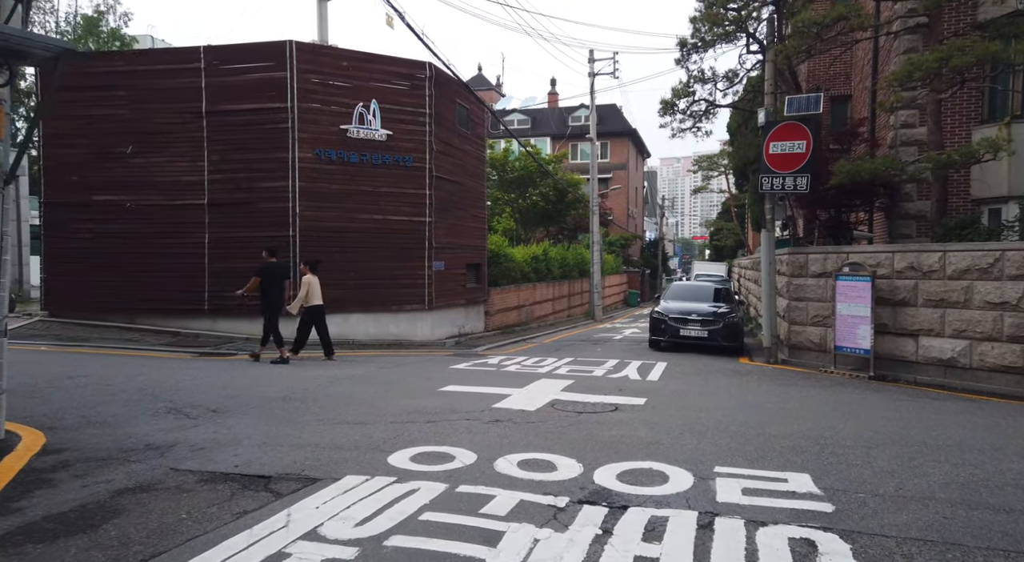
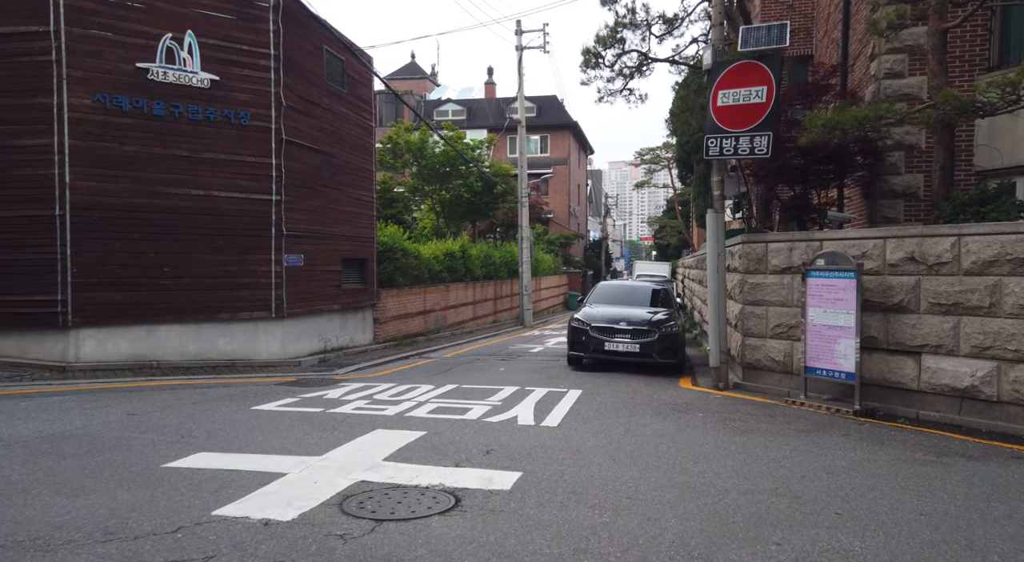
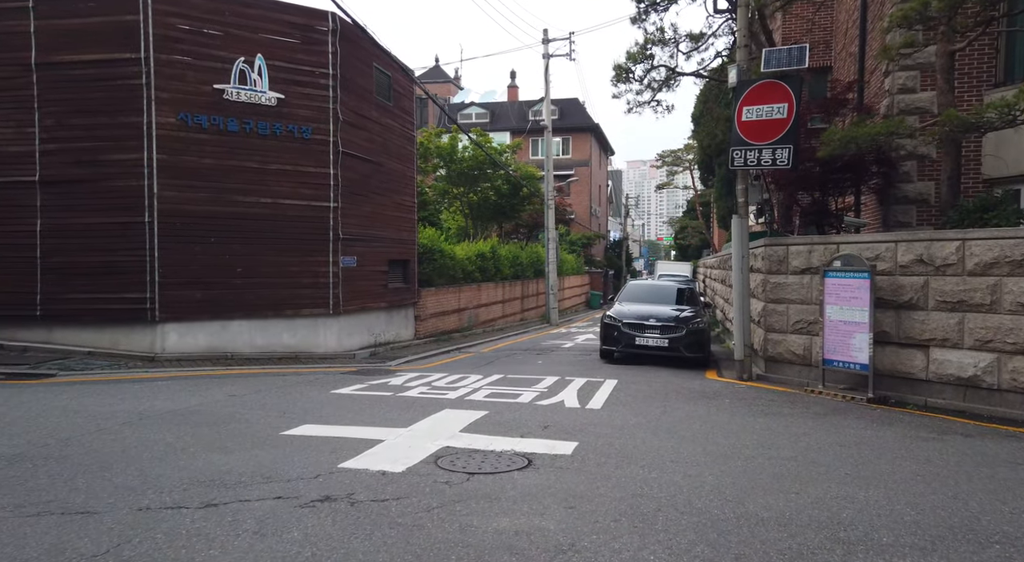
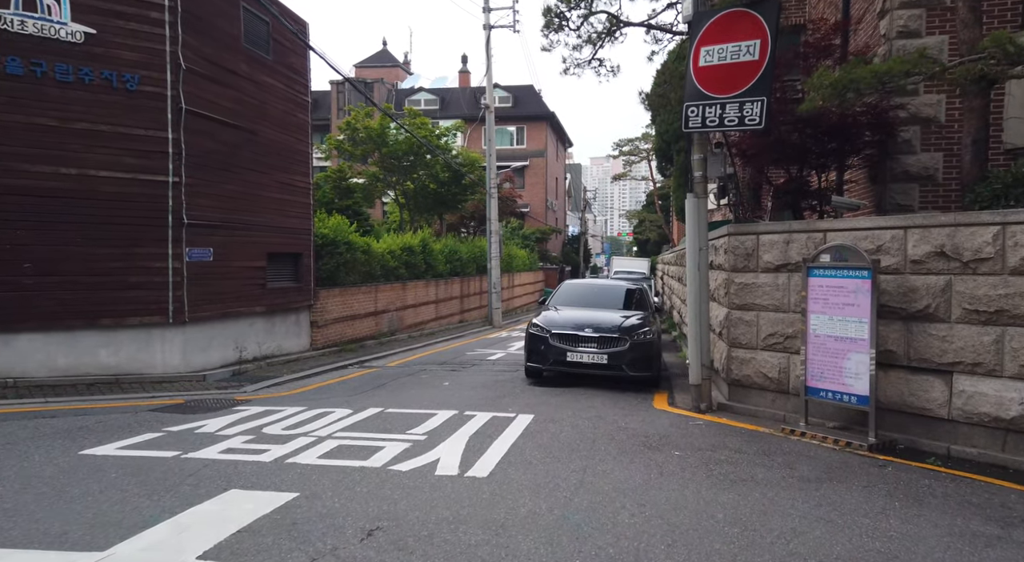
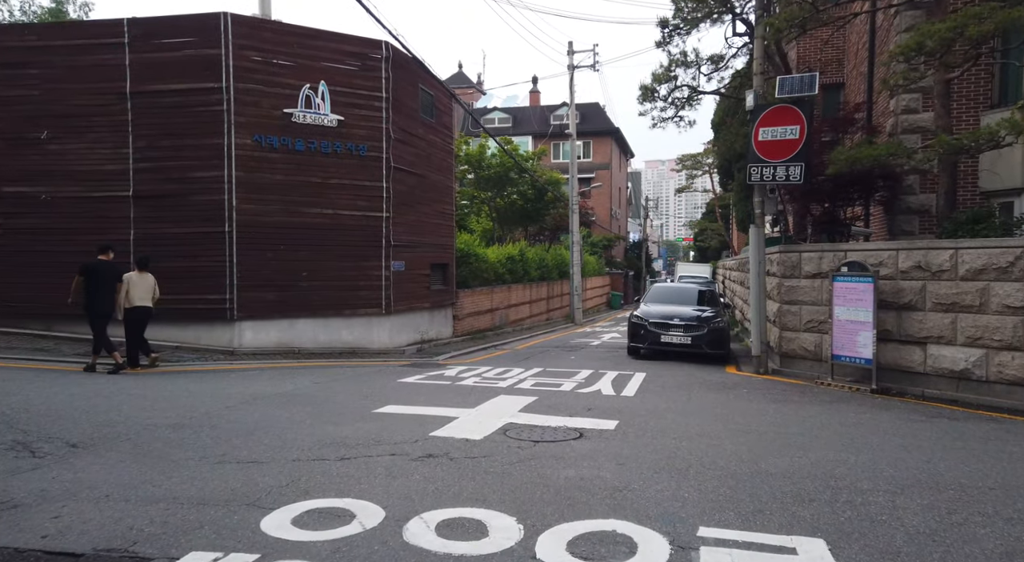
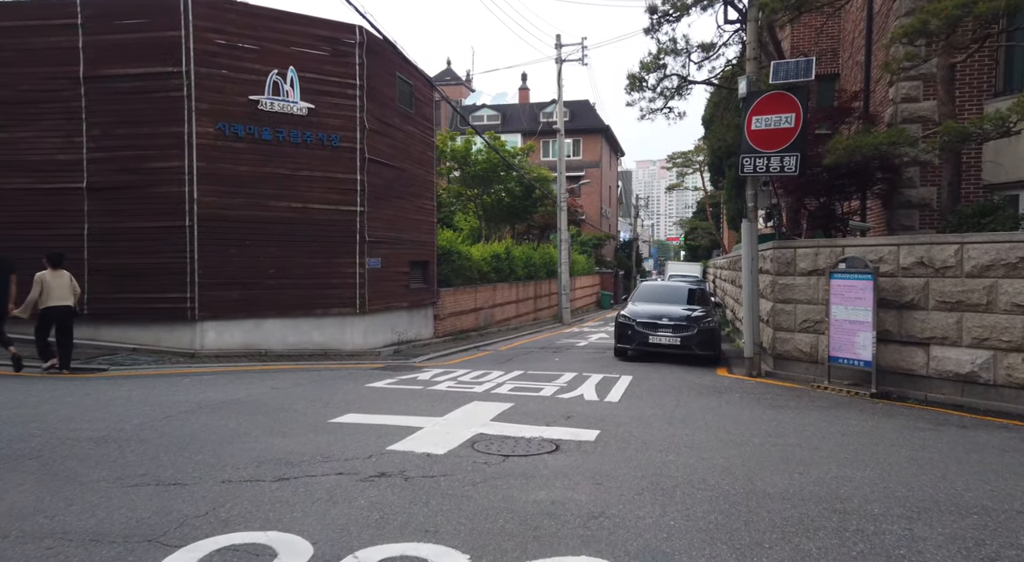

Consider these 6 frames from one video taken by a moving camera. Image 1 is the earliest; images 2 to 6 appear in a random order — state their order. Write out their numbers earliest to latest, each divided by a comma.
5, 6, 3, 2, 4
